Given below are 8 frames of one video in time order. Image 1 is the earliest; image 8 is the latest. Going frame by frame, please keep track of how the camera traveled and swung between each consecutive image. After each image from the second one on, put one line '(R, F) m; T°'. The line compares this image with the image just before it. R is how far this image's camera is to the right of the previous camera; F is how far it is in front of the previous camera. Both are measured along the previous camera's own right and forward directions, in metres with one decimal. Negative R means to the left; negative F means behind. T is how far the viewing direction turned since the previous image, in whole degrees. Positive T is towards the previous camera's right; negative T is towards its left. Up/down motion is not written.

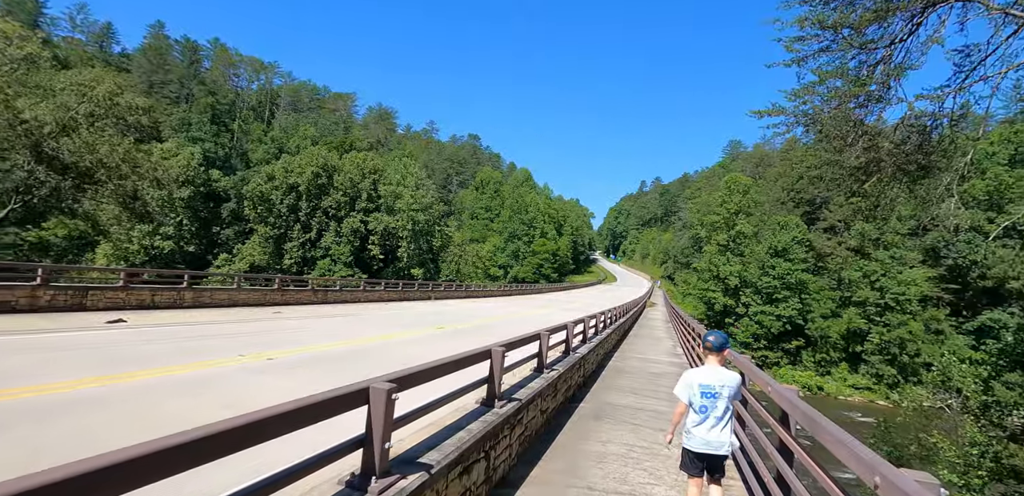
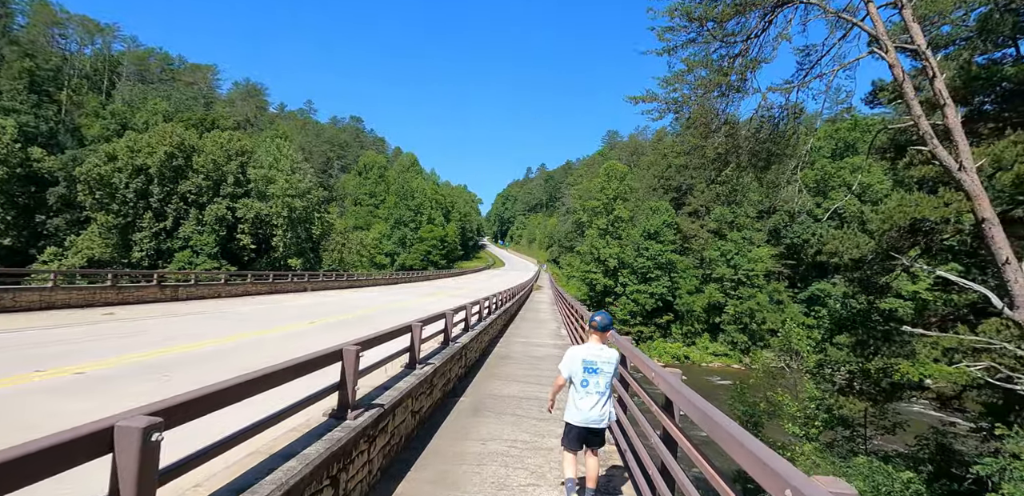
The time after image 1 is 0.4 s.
(+0.2, +0.4) m; +13°
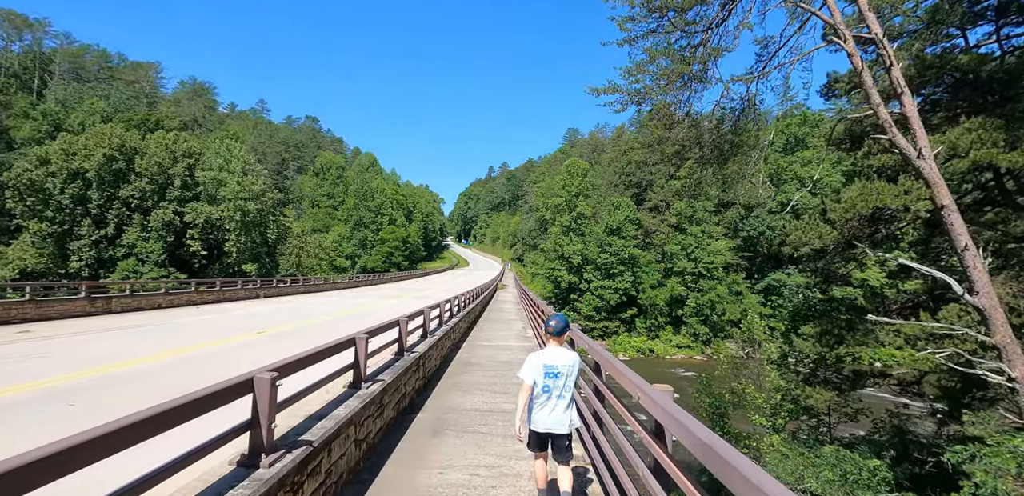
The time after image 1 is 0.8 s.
(0.0, +0.4) m; +4°
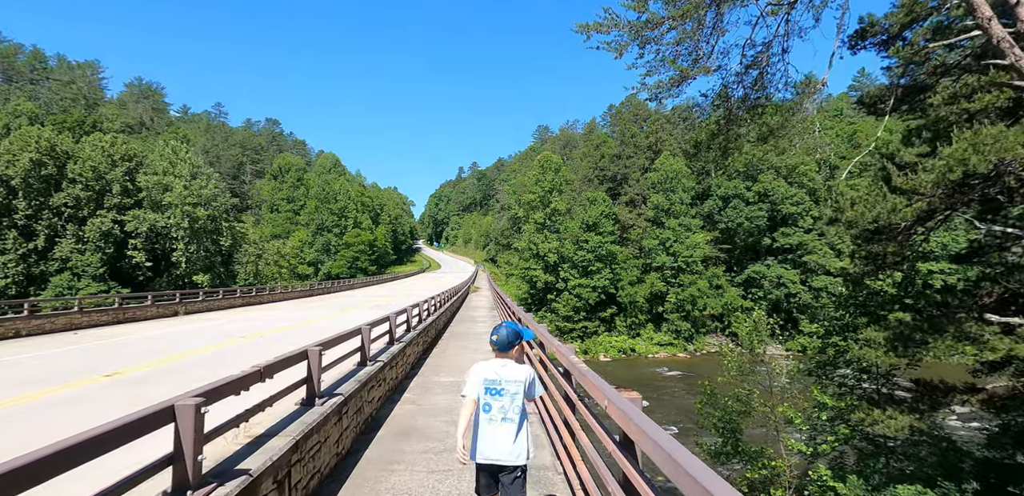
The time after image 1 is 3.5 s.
(0.0, +2.2) m; +3°
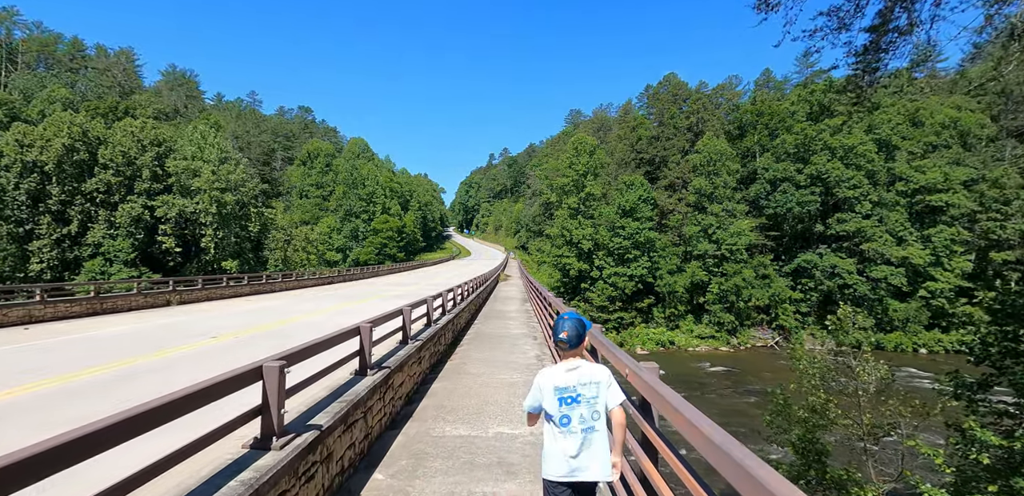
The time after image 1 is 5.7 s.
(-0.2, +2.0) m; -3°
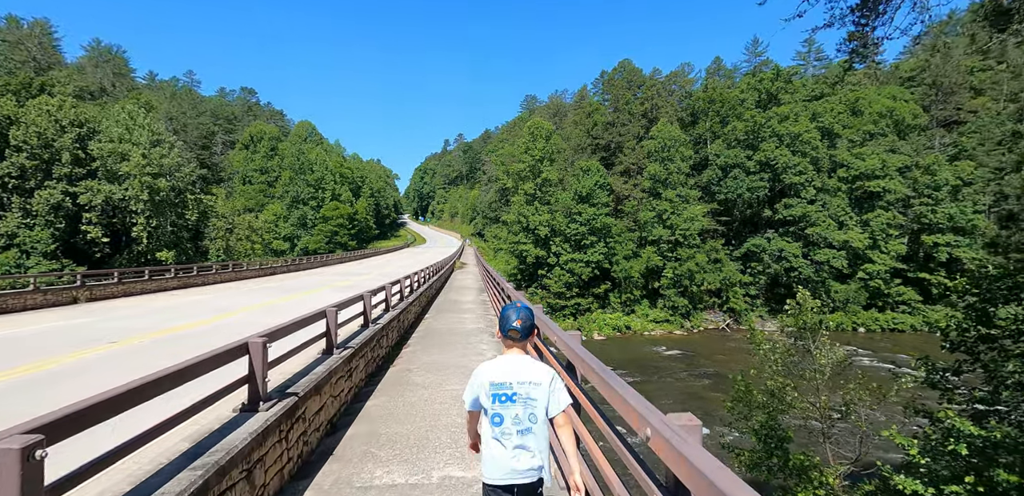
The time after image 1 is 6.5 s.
(+0.1, +0.7) m; +5°
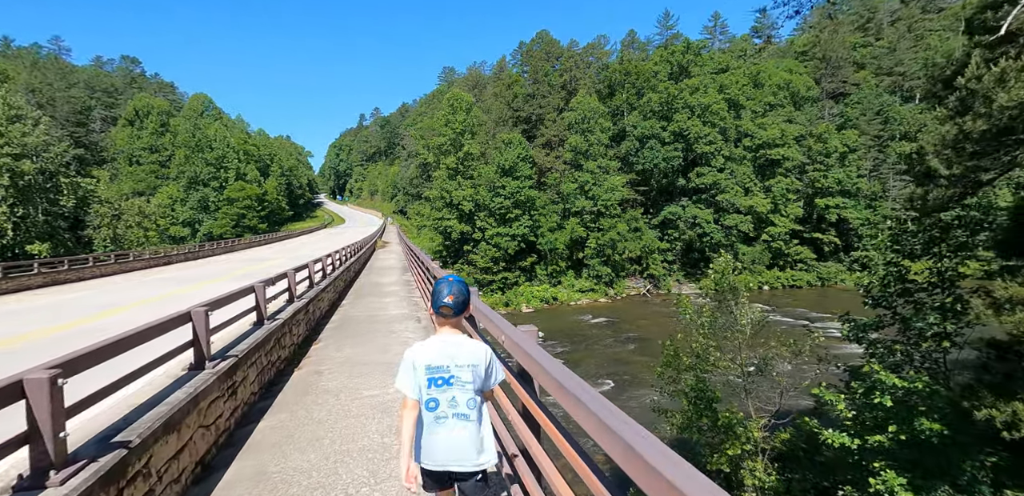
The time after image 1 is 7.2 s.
(0.0, +0.7) m; +9°
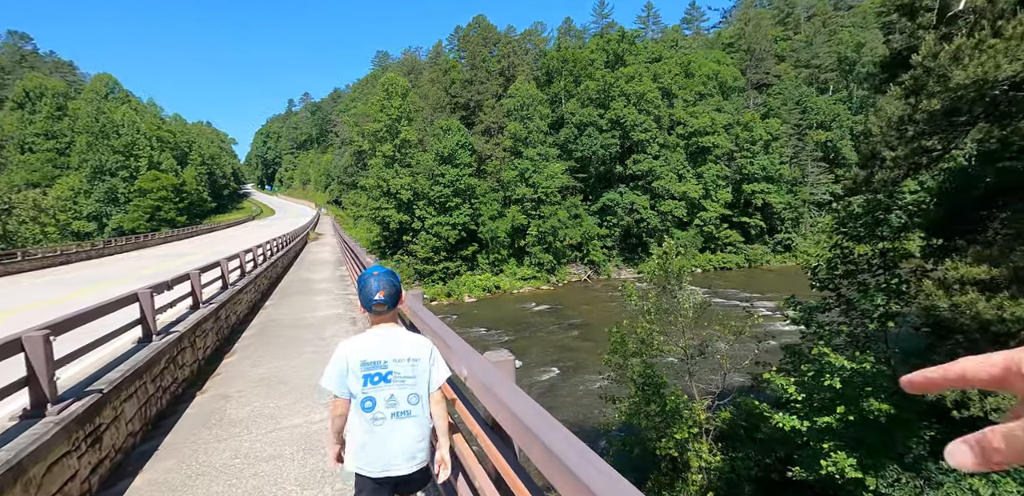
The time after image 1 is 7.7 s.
(0.0, +0.5) m; +7°
